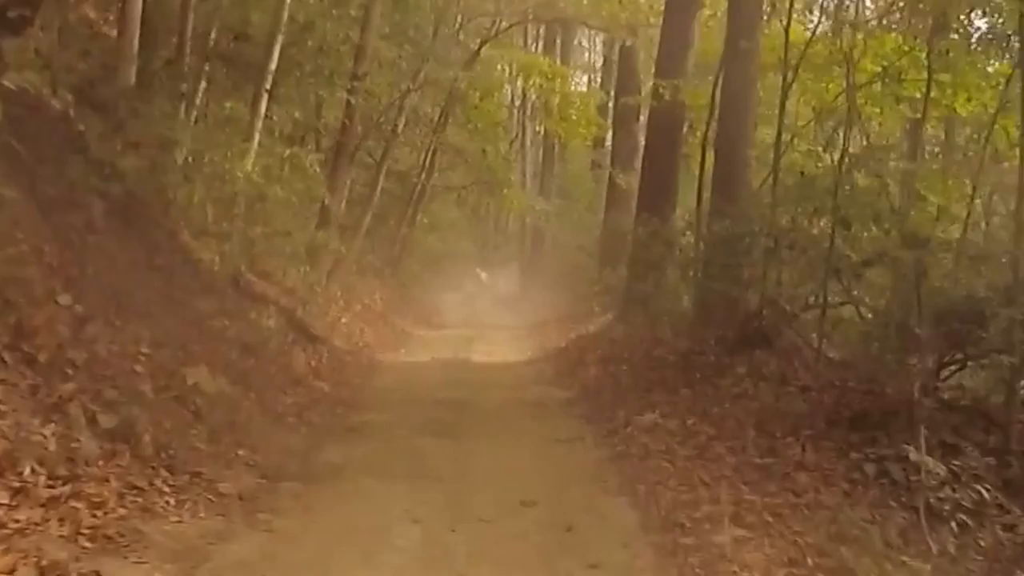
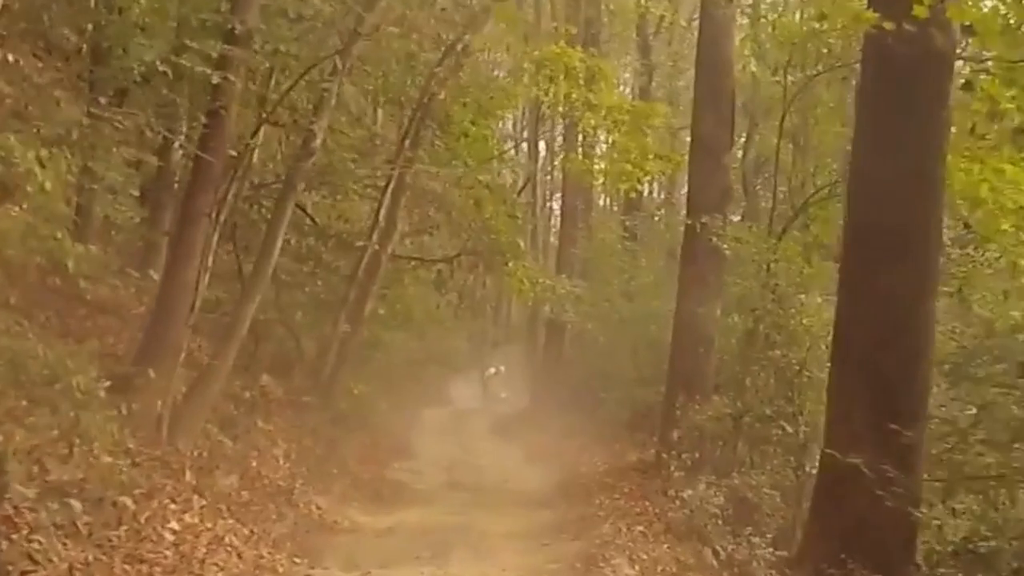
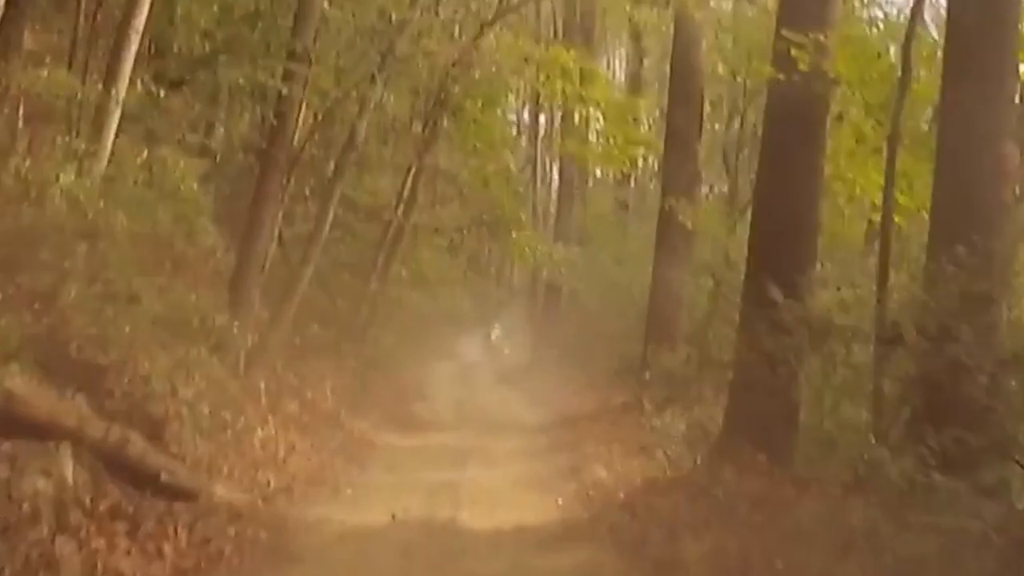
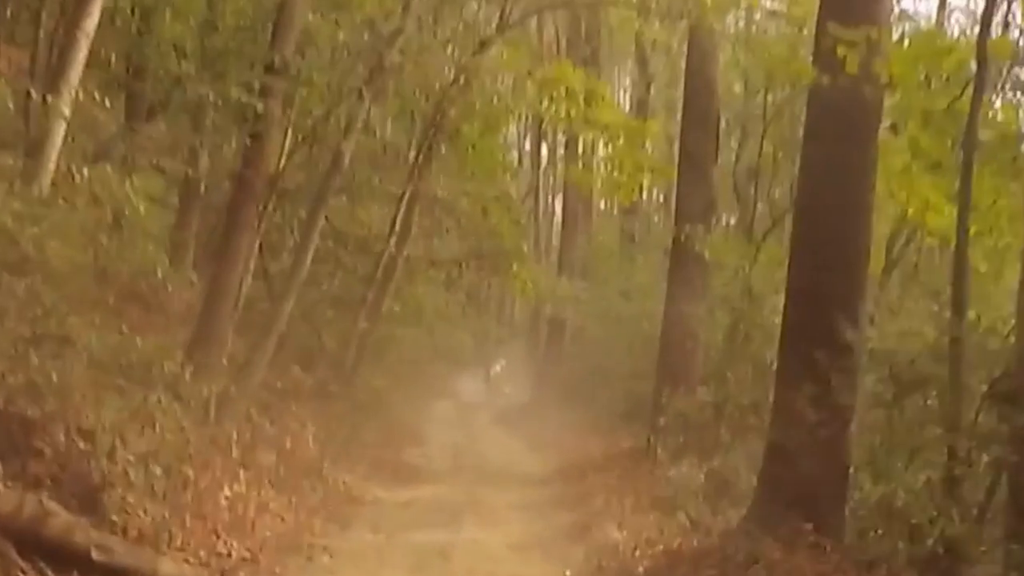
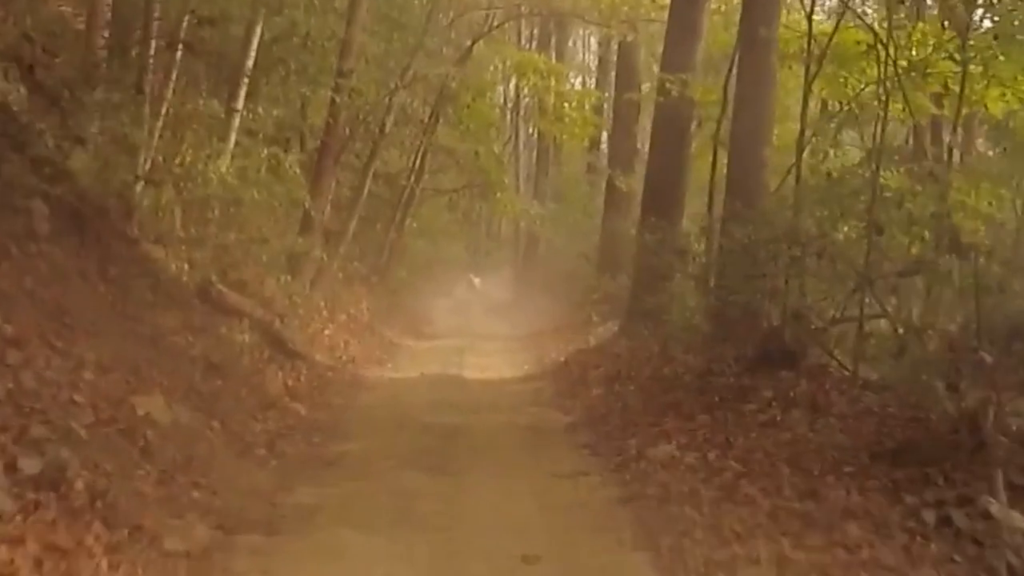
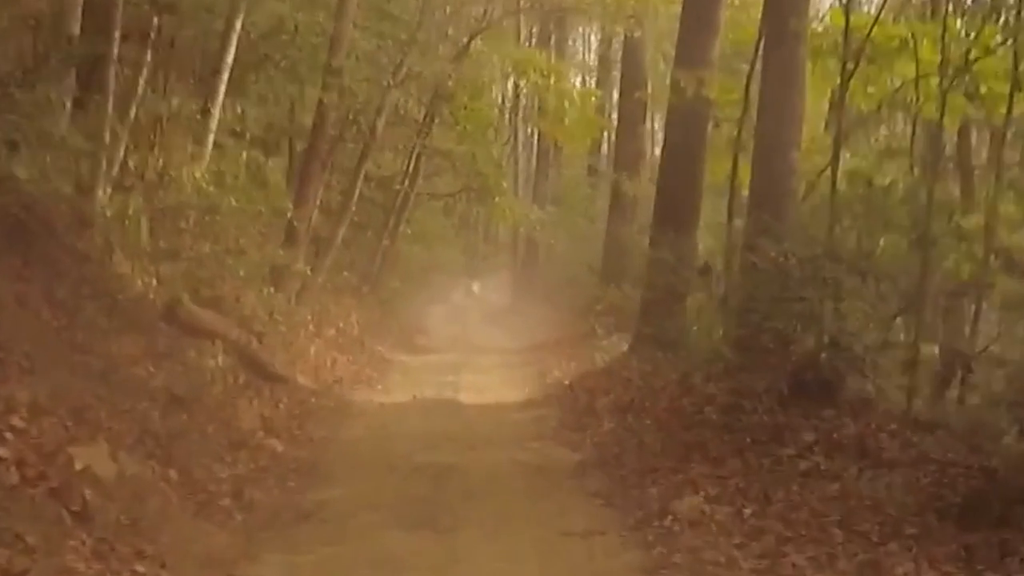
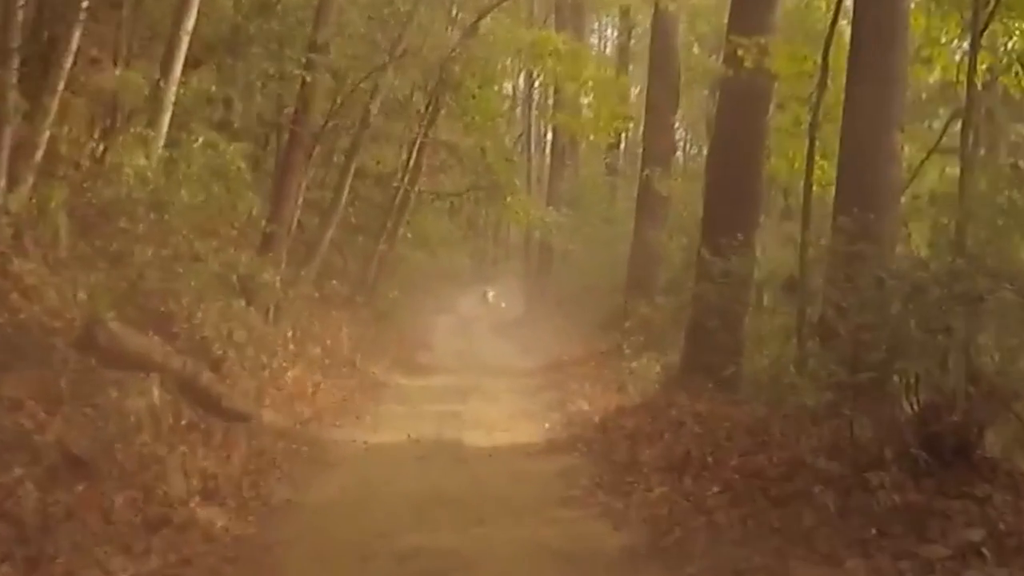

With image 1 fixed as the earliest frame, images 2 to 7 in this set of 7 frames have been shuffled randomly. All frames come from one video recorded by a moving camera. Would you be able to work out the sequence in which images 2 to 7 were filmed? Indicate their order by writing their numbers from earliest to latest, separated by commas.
5, 6, 7, 3, 4, 2
